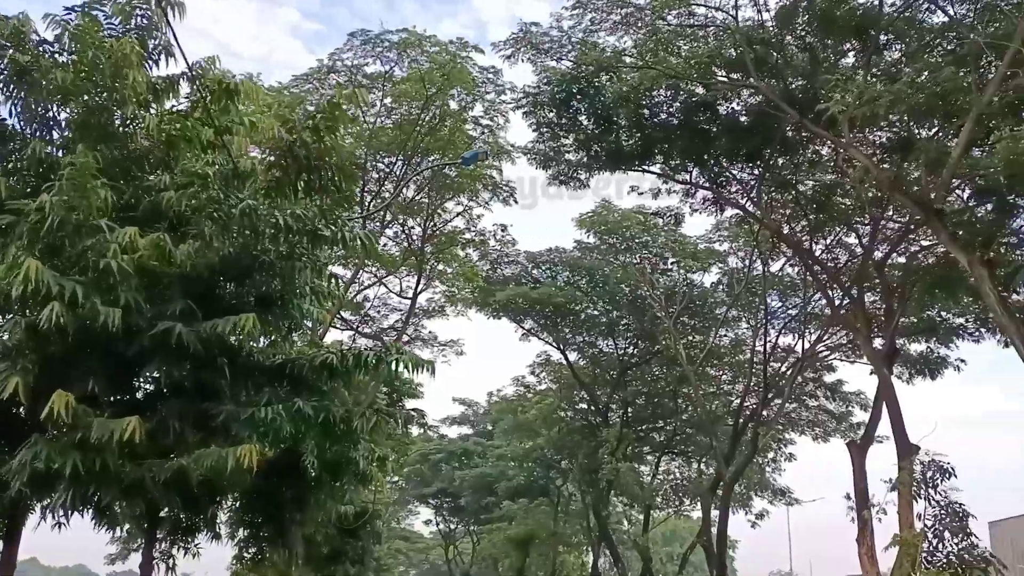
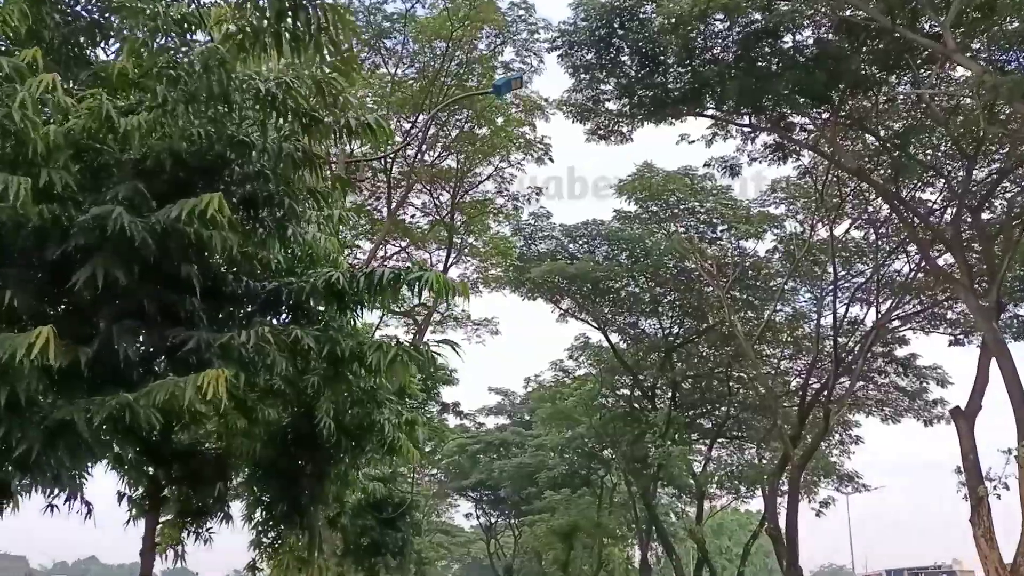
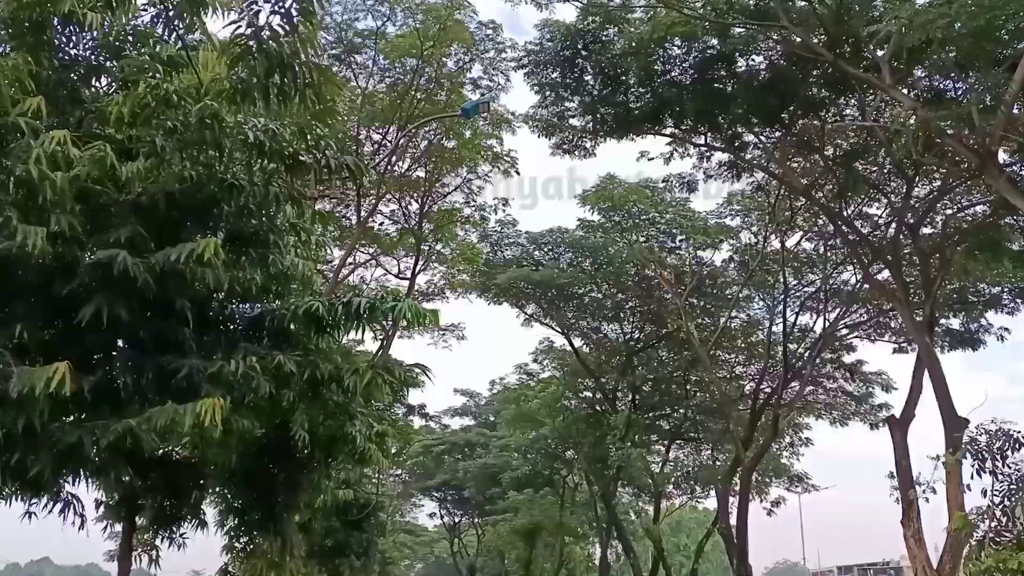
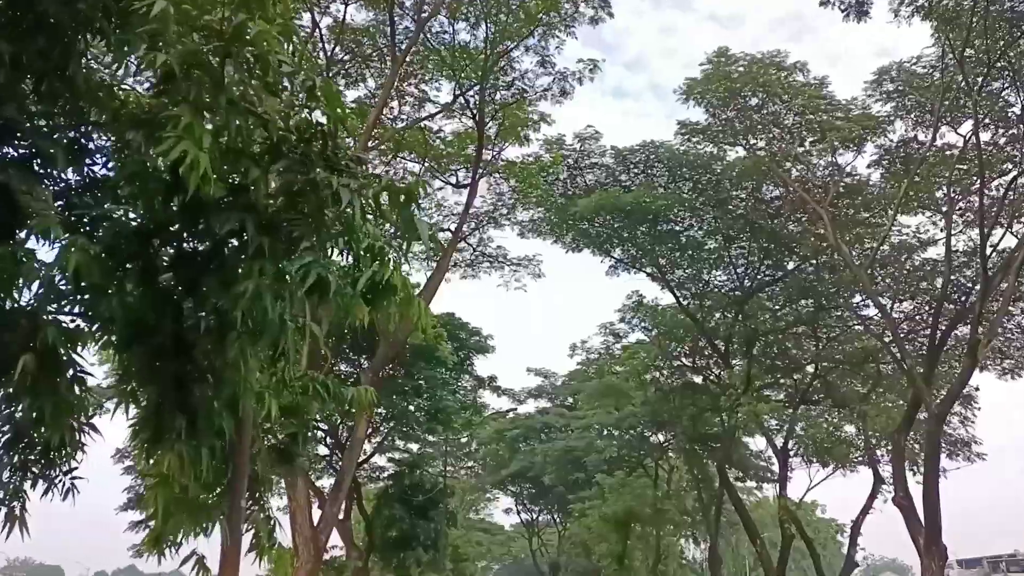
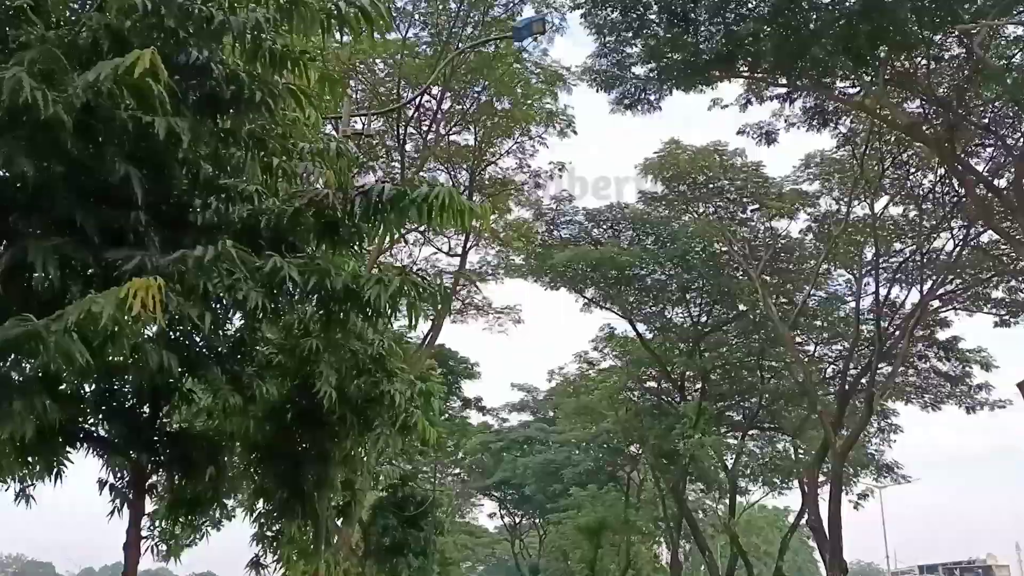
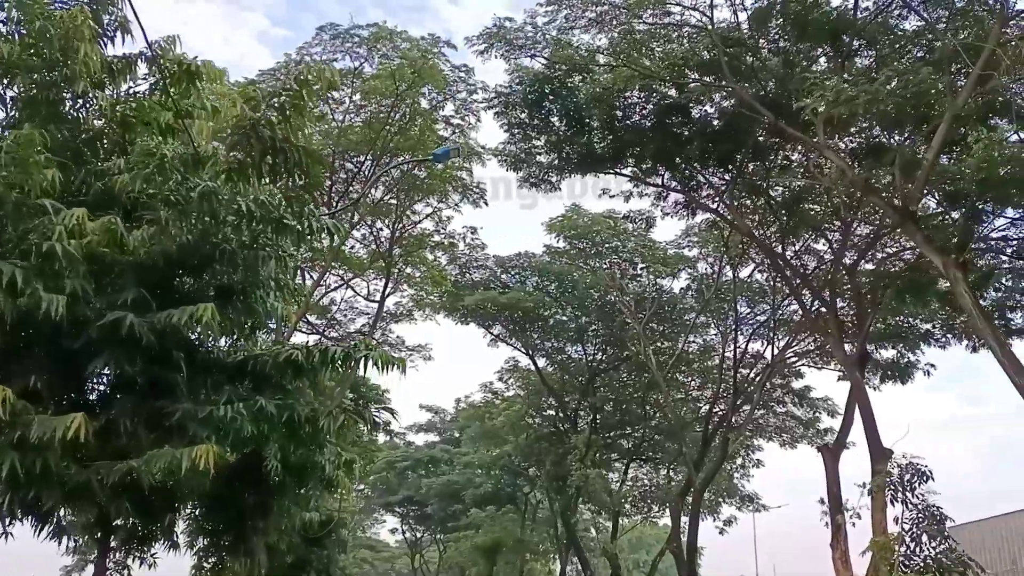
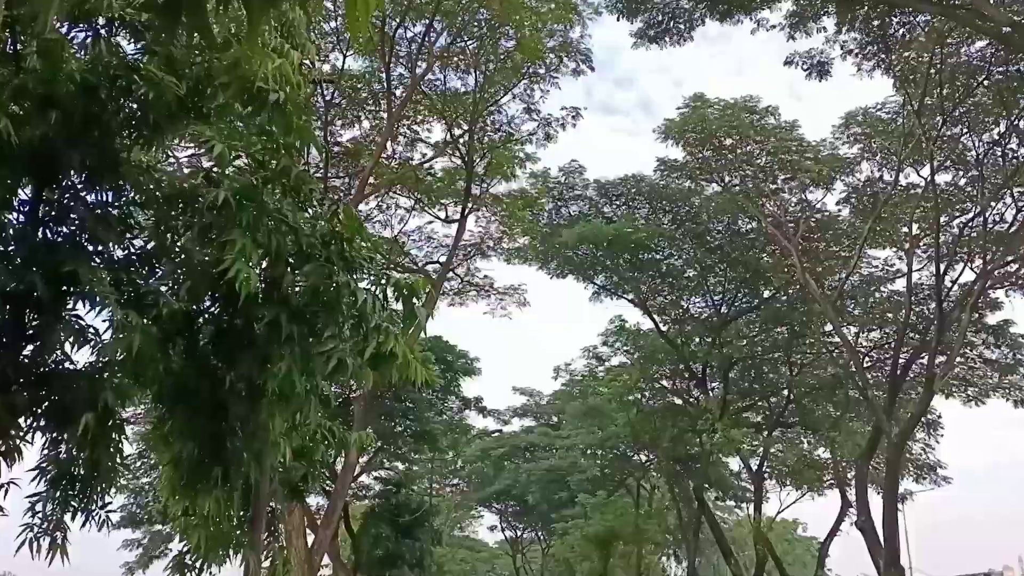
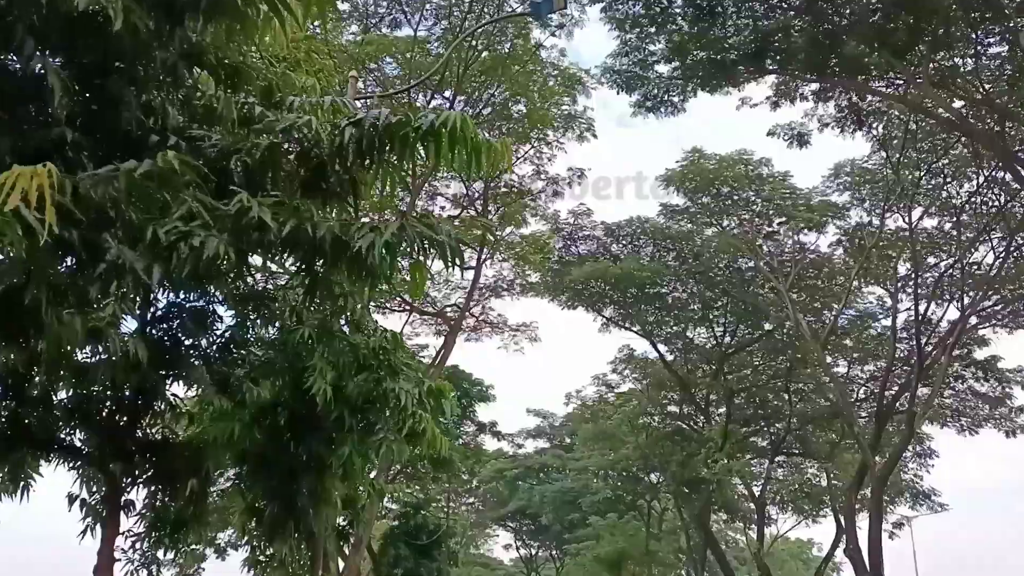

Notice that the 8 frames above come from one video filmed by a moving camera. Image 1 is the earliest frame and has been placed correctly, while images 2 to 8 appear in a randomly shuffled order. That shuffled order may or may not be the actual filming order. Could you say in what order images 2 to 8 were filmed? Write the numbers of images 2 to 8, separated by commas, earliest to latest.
6, 3, 2, 5, 8, 7, 4
